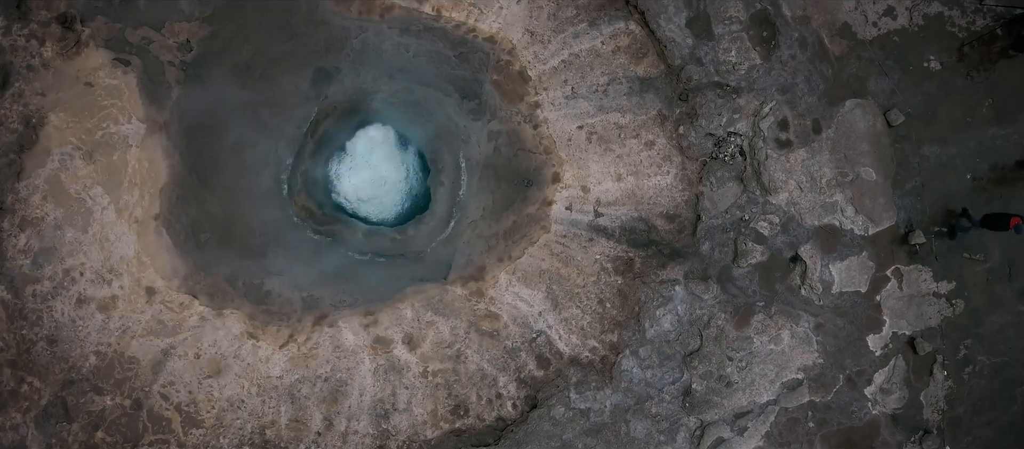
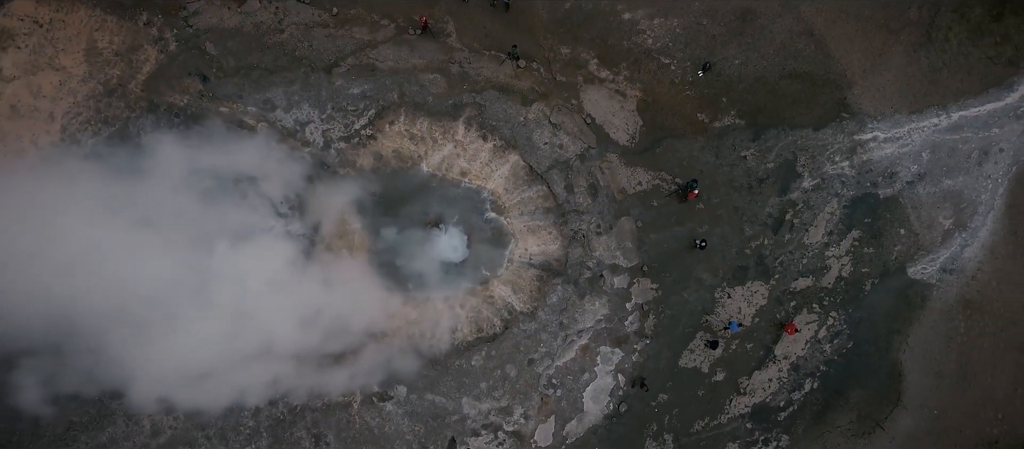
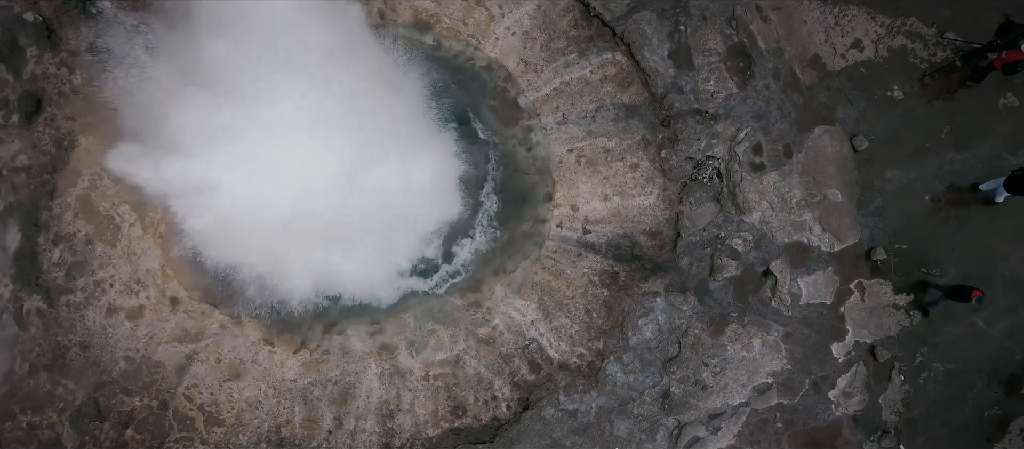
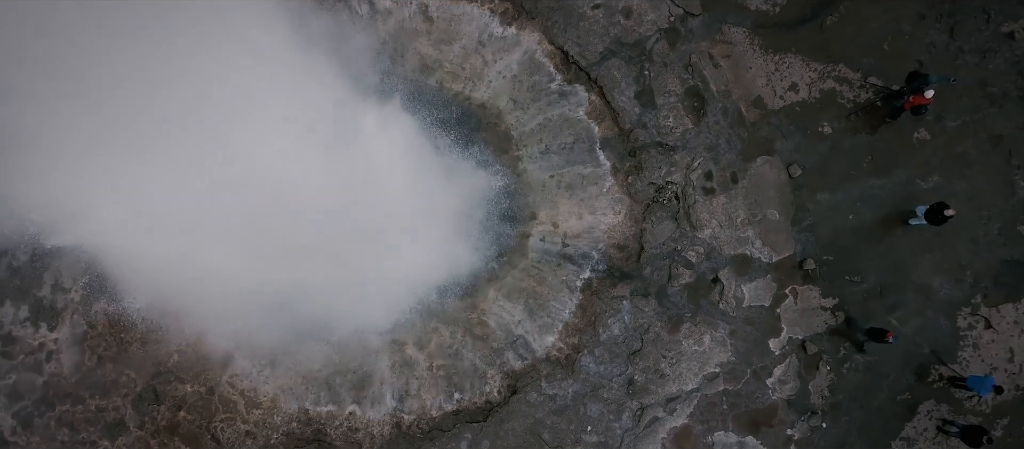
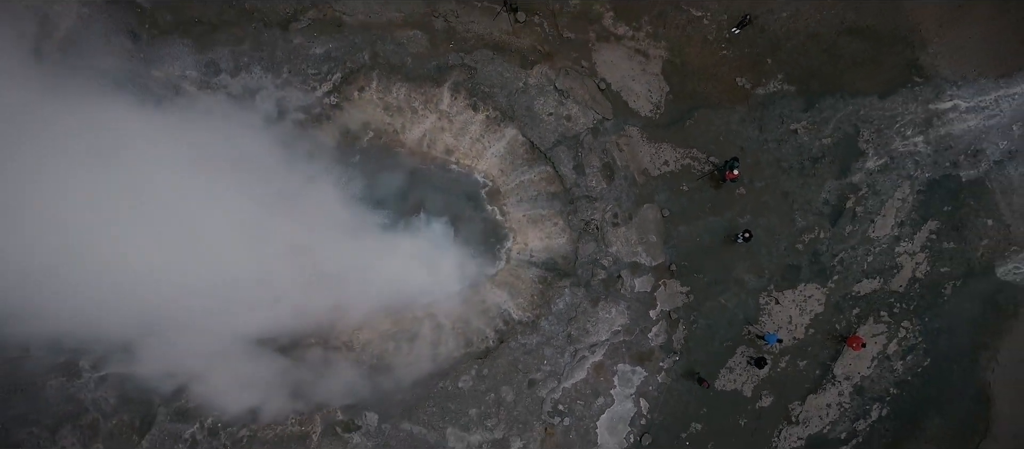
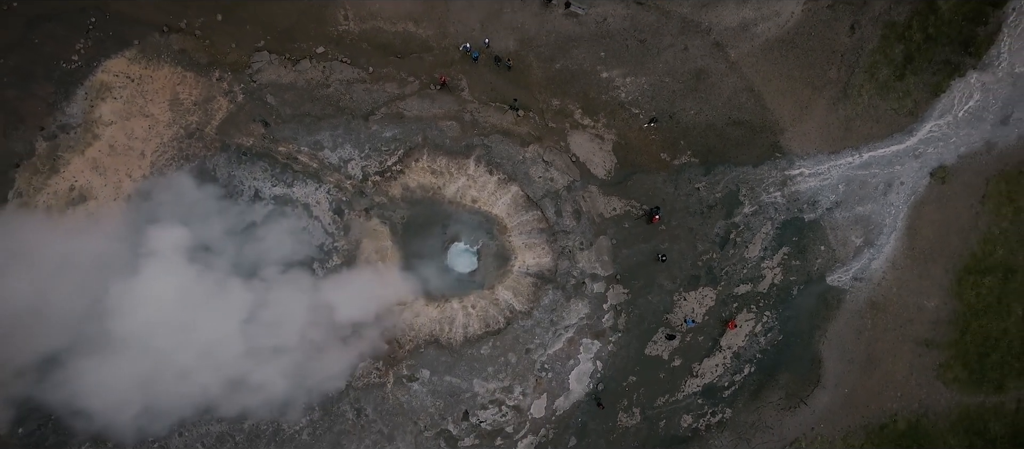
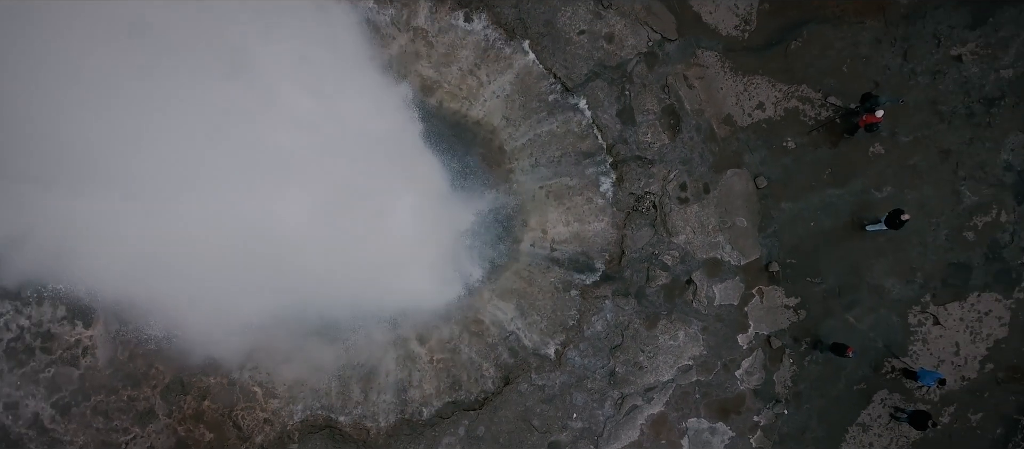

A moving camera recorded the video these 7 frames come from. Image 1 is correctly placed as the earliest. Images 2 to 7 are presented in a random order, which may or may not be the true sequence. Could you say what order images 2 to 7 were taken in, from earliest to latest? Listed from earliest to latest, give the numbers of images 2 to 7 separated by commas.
3, 4, 7, 5, 2, 6
